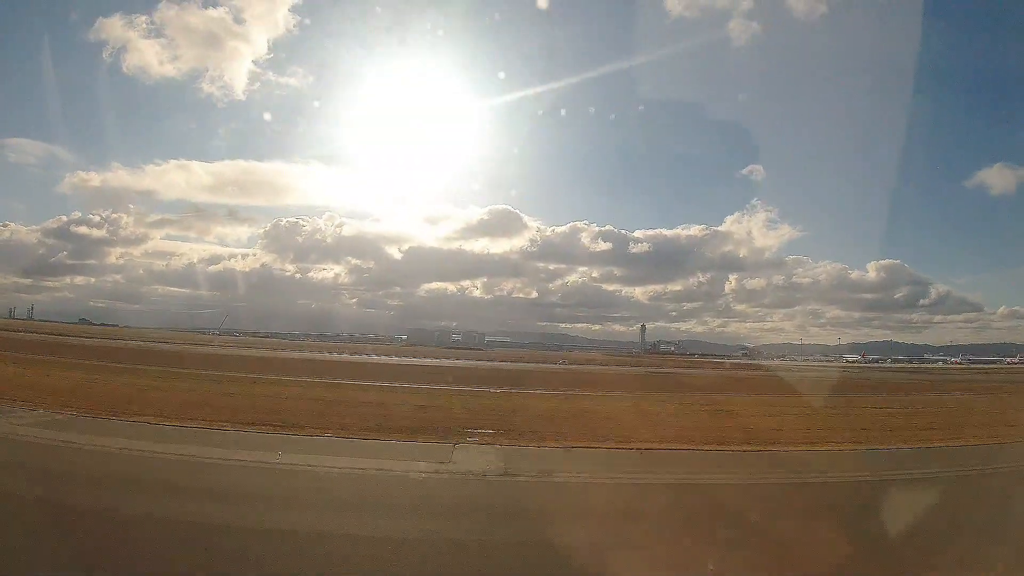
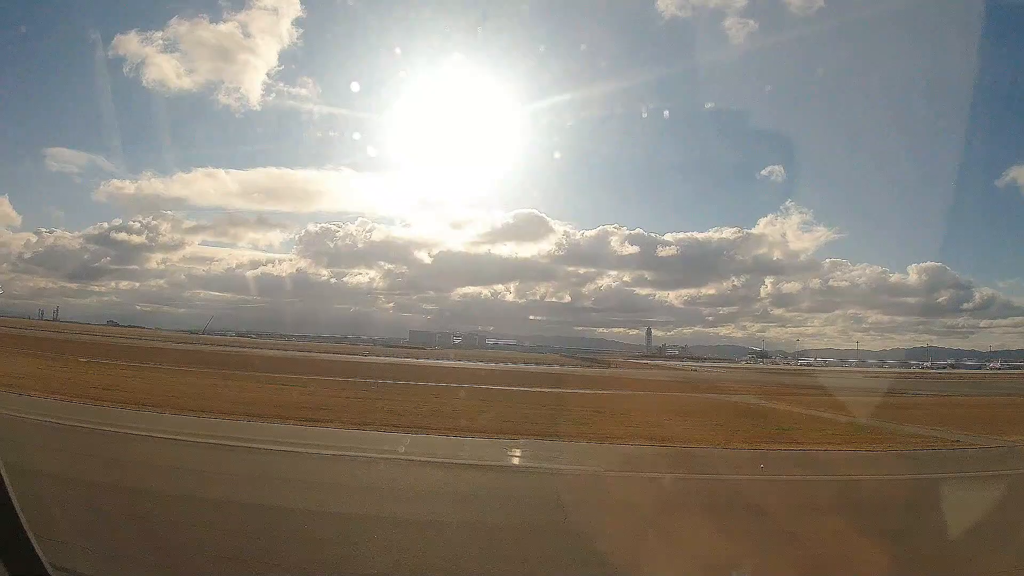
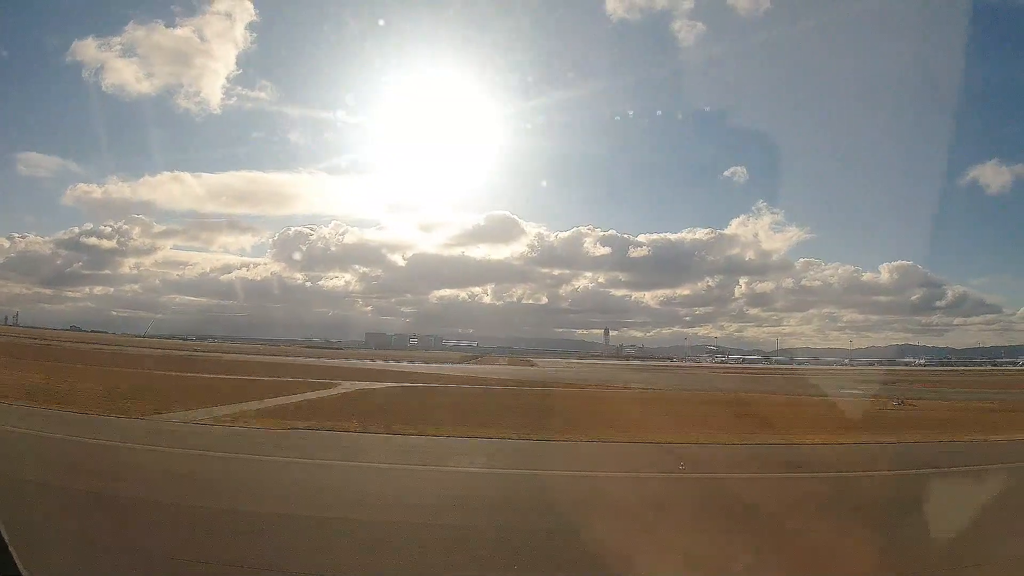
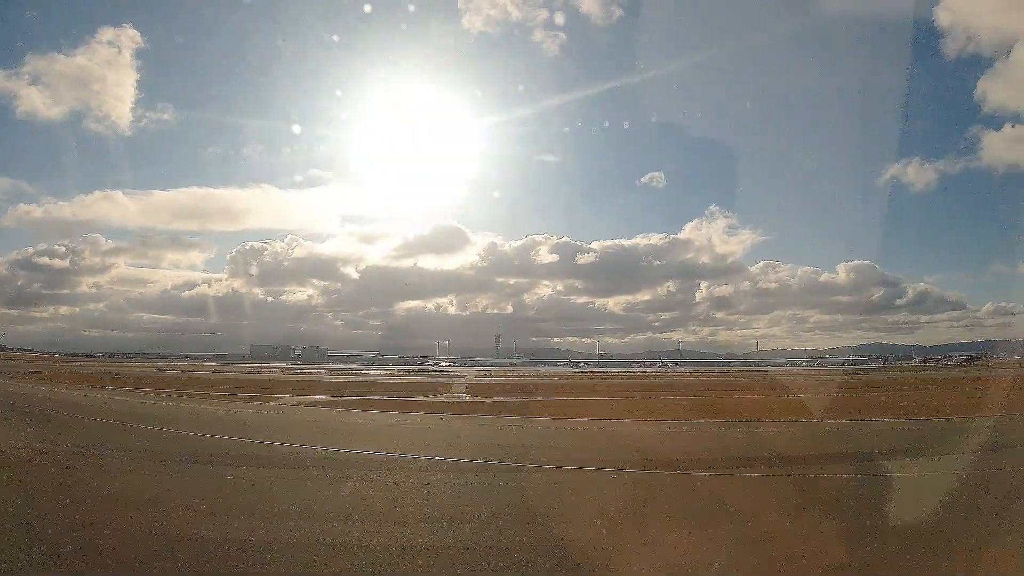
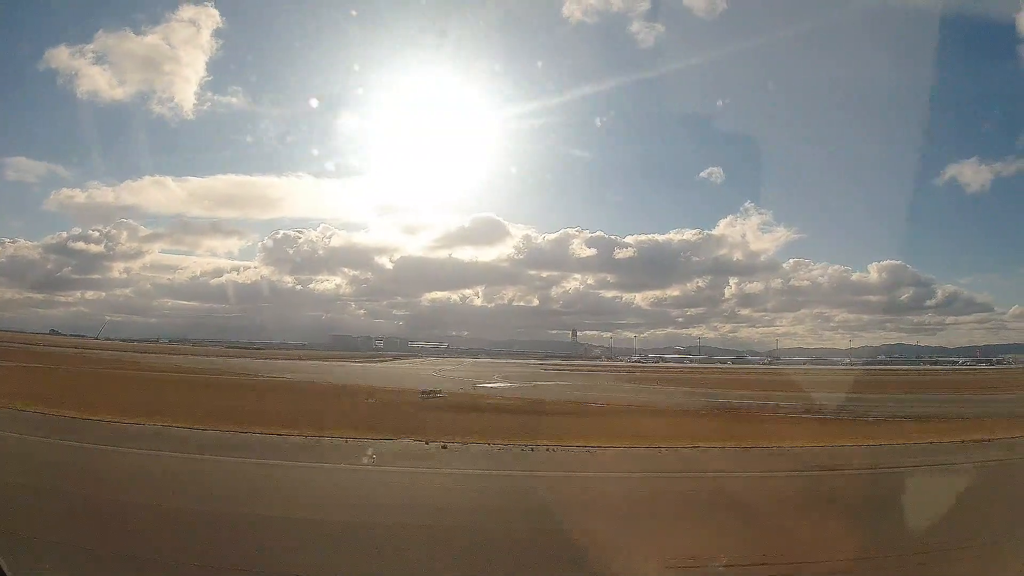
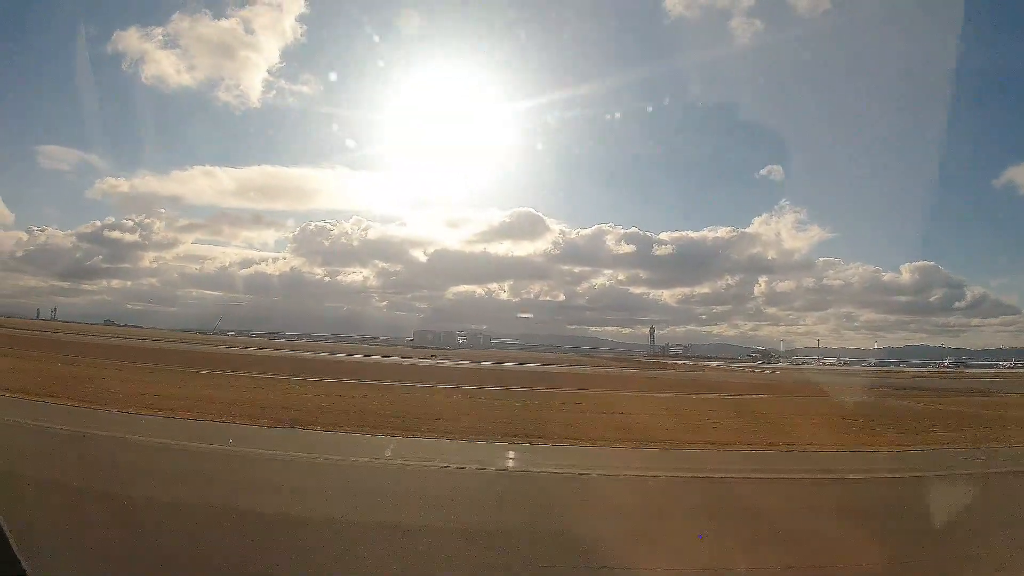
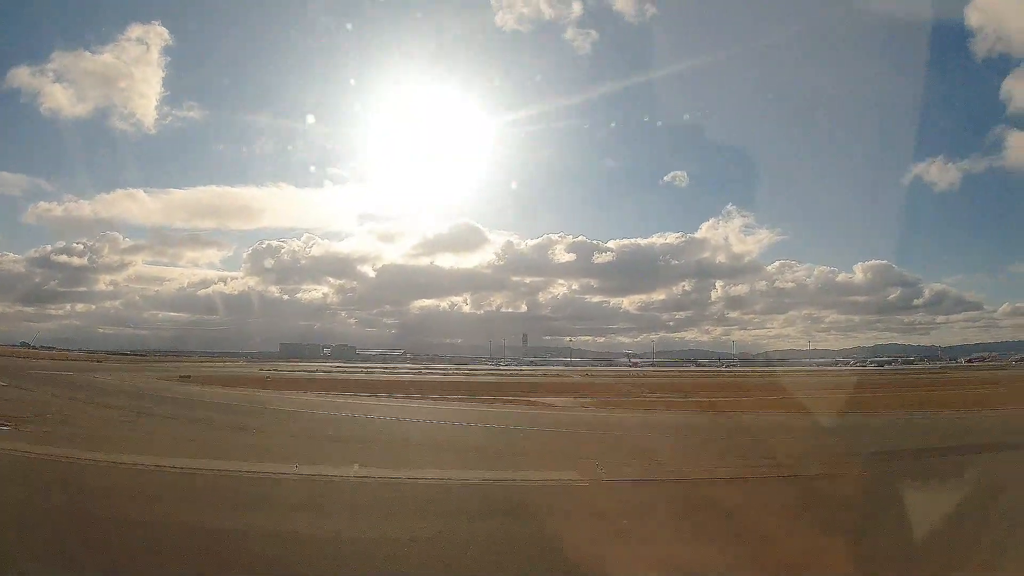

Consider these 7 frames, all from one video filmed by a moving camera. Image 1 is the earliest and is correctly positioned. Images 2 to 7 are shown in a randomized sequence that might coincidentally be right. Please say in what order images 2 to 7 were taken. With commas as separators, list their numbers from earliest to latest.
6, 2, 3, 5, 7, 4
